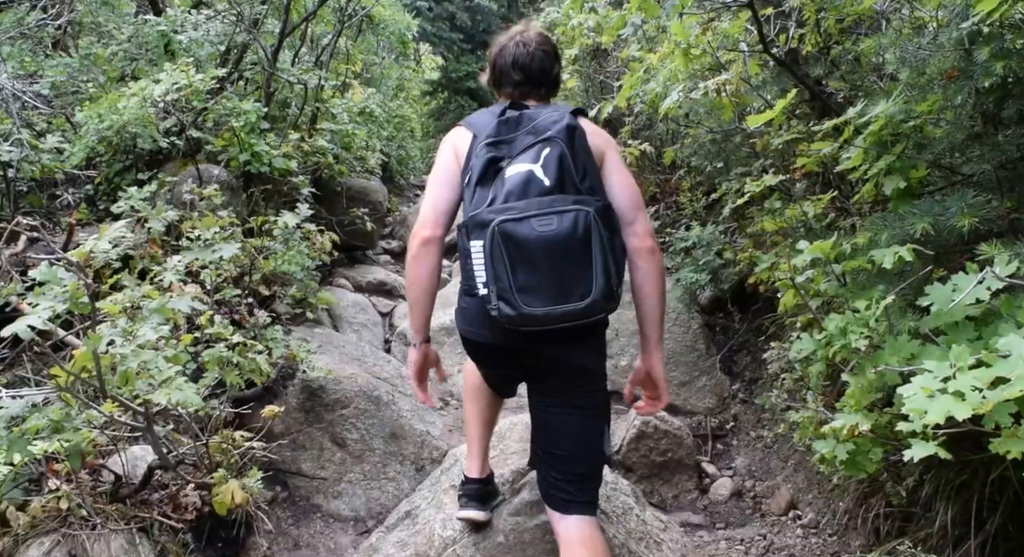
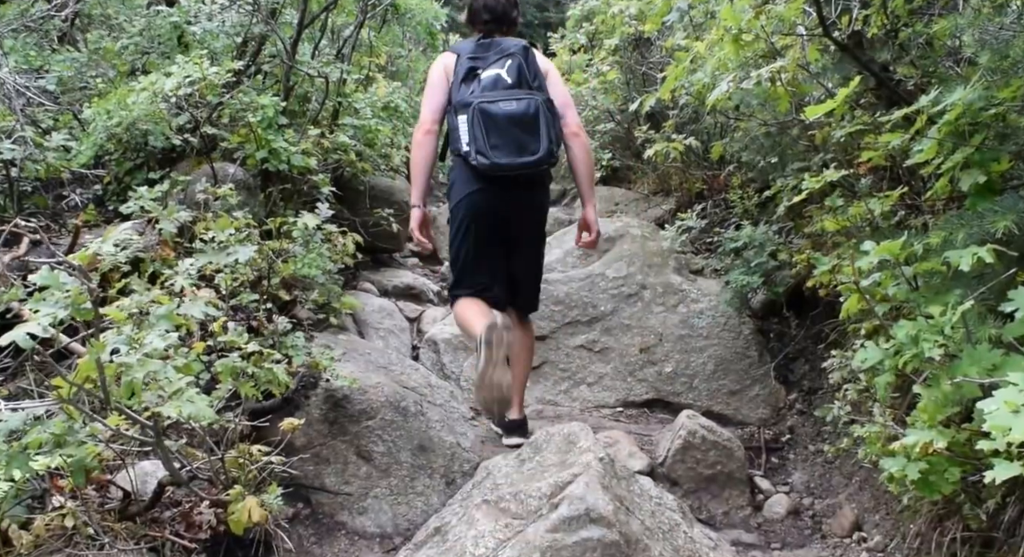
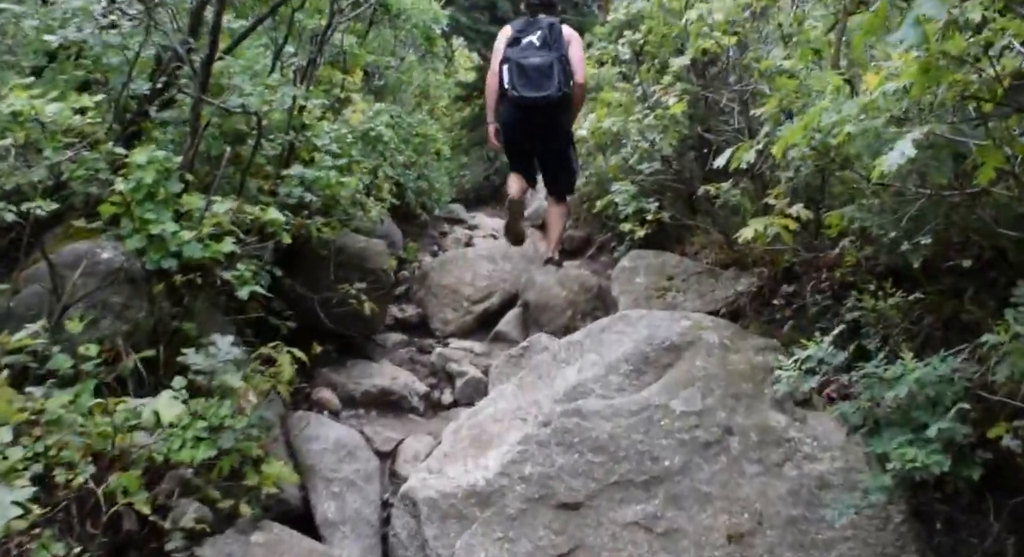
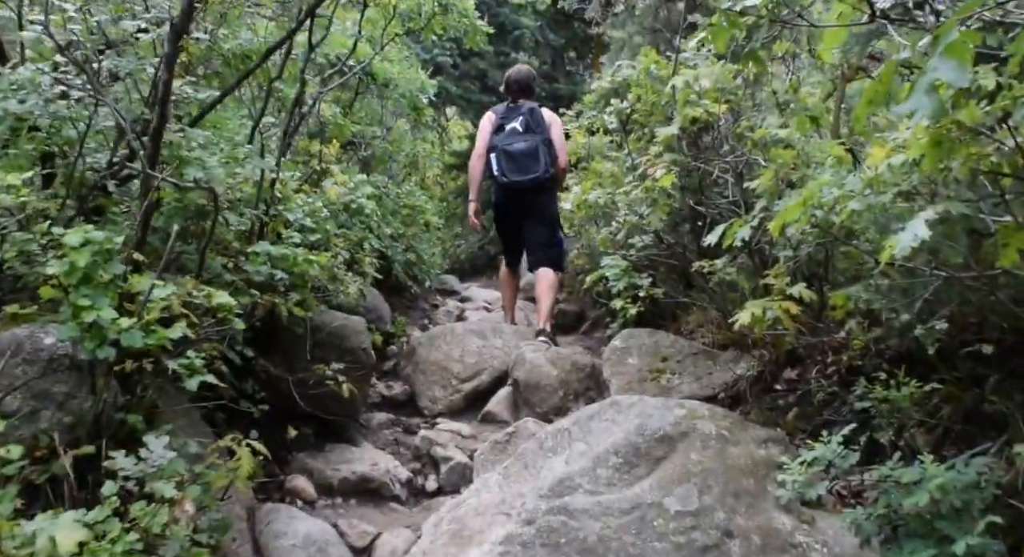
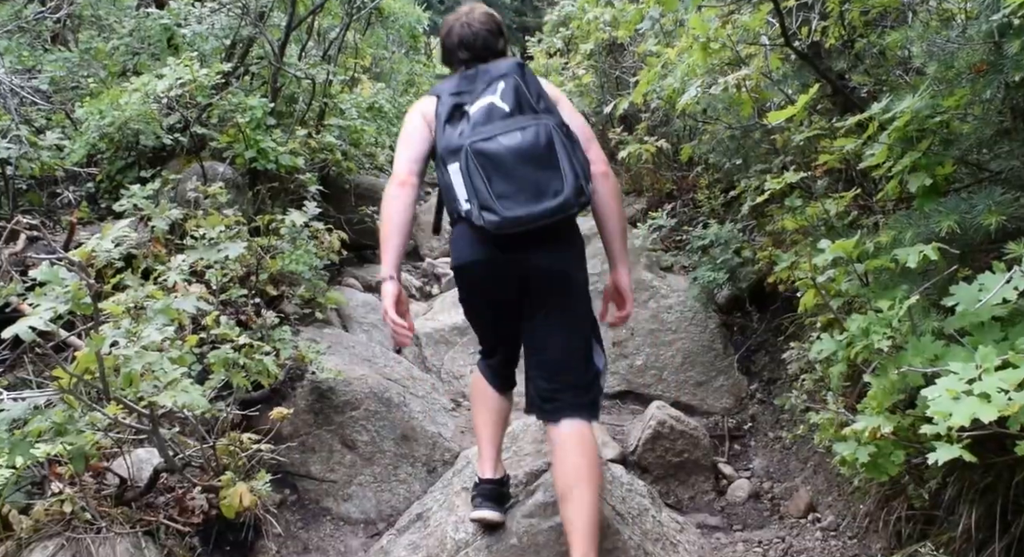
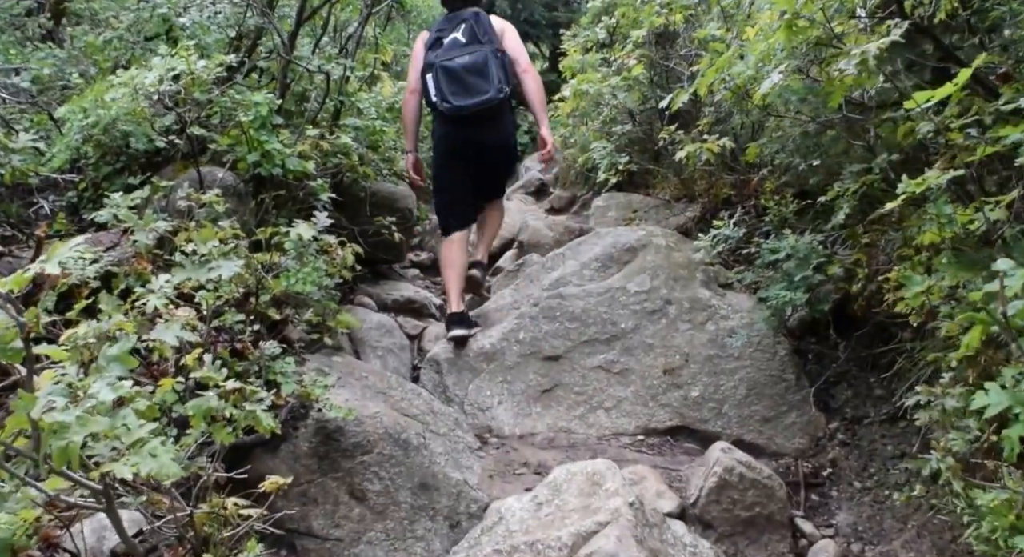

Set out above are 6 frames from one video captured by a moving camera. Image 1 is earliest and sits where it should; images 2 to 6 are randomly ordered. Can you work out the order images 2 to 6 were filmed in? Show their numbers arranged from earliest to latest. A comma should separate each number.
5, 2, 6, 3, 4
